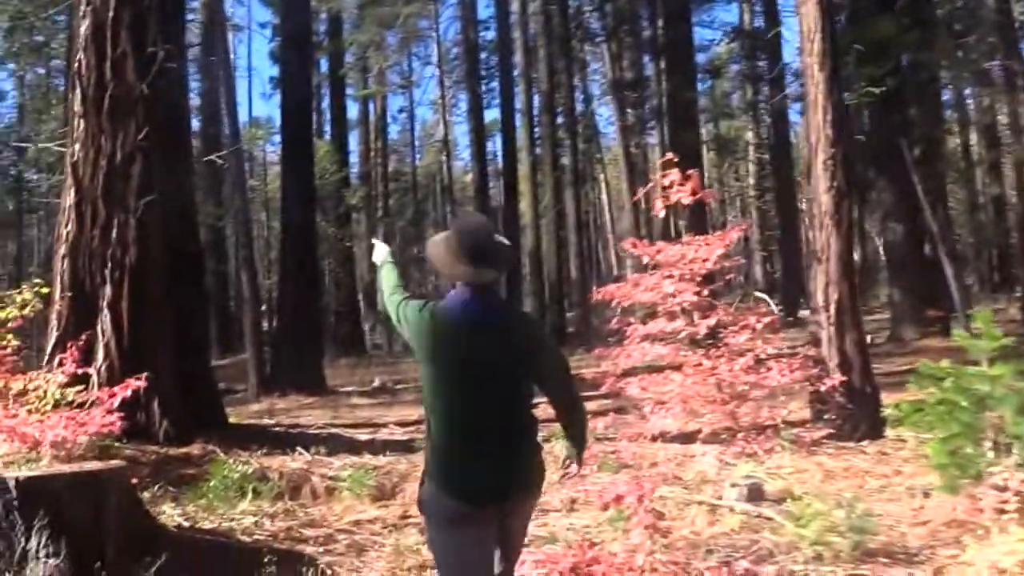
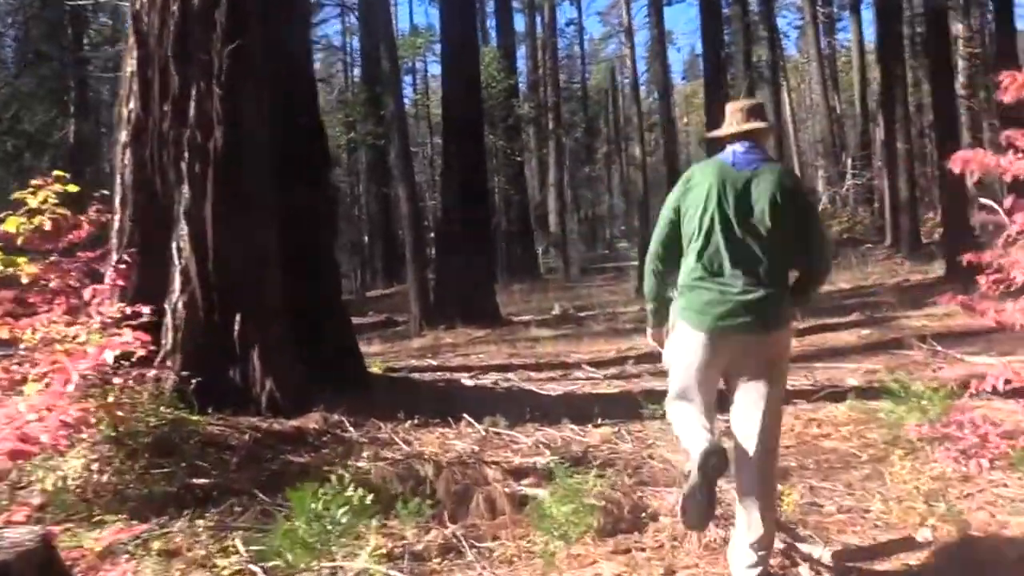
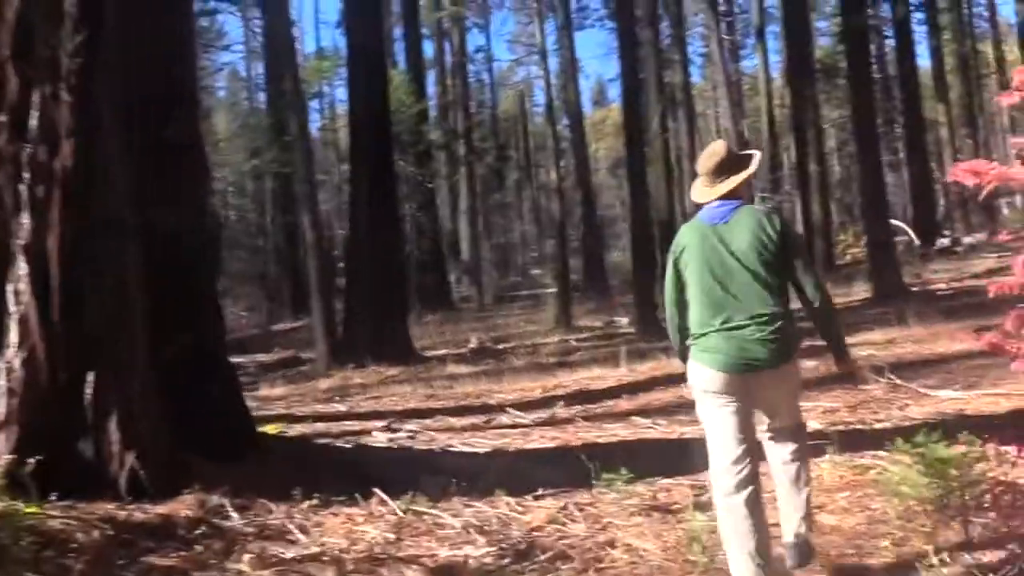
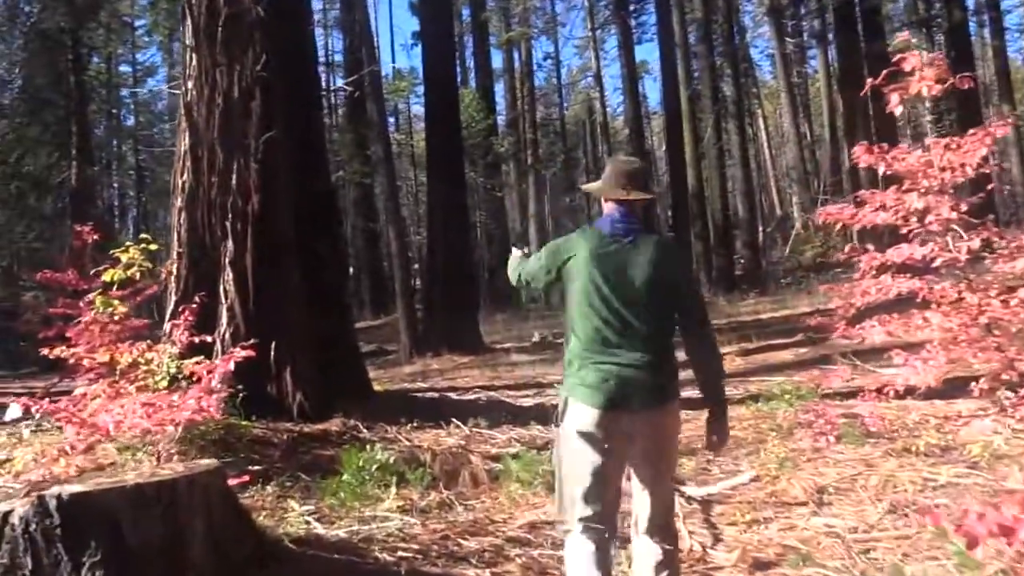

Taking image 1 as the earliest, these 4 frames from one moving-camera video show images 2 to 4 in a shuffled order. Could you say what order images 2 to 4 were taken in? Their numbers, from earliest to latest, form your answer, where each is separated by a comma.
4, 2, 3
